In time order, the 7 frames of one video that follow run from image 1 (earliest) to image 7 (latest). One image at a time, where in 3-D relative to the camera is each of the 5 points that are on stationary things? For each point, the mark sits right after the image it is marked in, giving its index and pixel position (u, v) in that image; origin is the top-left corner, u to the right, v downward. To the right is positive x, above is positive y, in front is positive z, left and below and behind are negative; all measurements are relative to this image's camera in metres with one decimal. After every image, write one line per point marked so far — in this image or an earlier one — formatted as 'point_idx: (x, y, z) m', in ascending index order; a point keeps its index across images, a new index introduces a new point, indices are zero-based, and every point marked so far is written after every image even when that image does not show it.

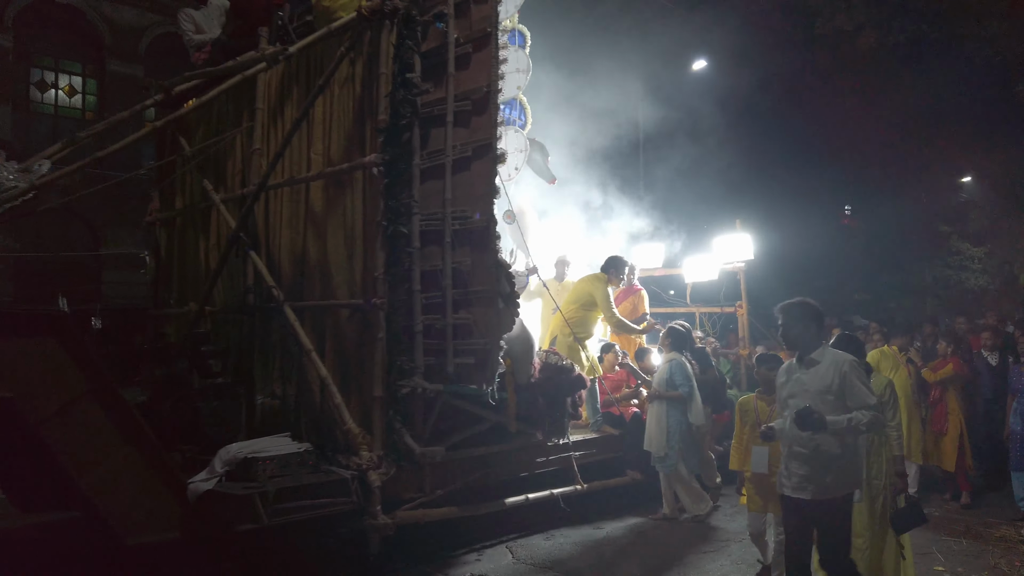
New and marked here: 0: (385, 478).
0: (-0.7, -1.1, +4.4) m
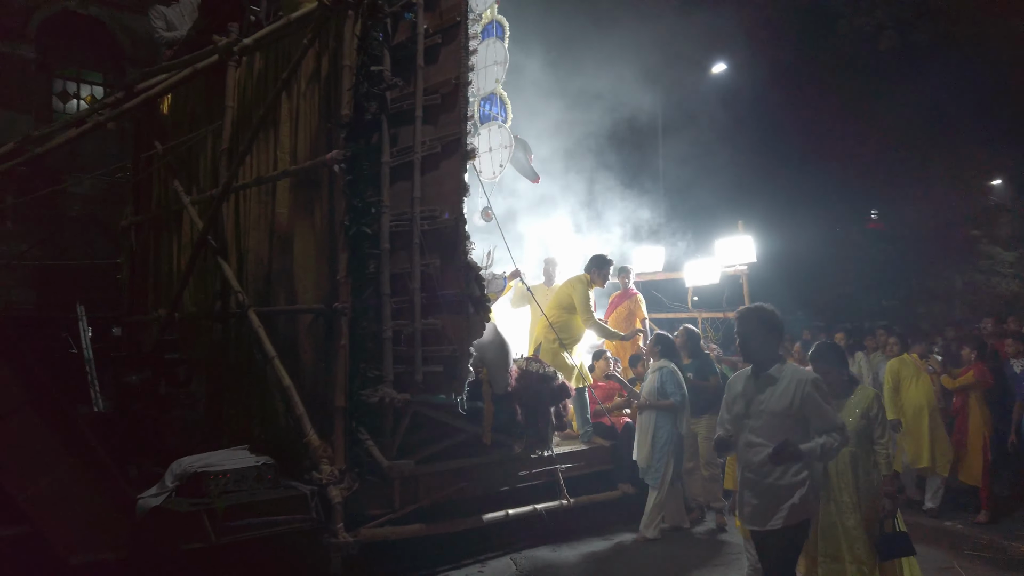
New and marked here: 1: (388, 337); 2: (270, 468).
0: (-0.9, -1.1, +4.1) m
1: (-0.7, -0.3, +4.3) m
2: (-1.3, -1.0, +4.2) m
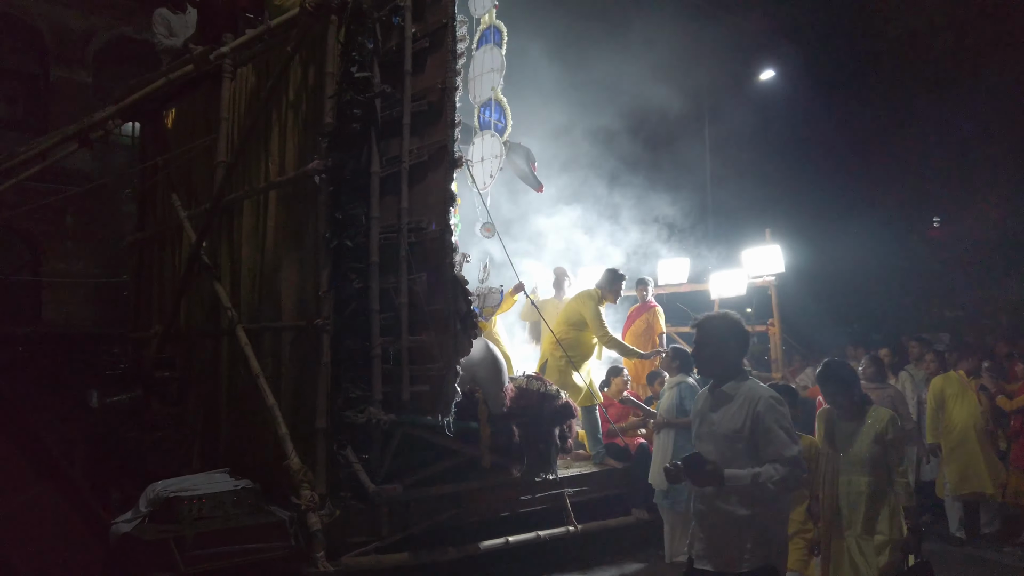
0: (-0.9, -1.2, +3.9) m
1: (-0.7, -0.4, +4.1) m
2: (-1.4, -1.1, +4.0) m
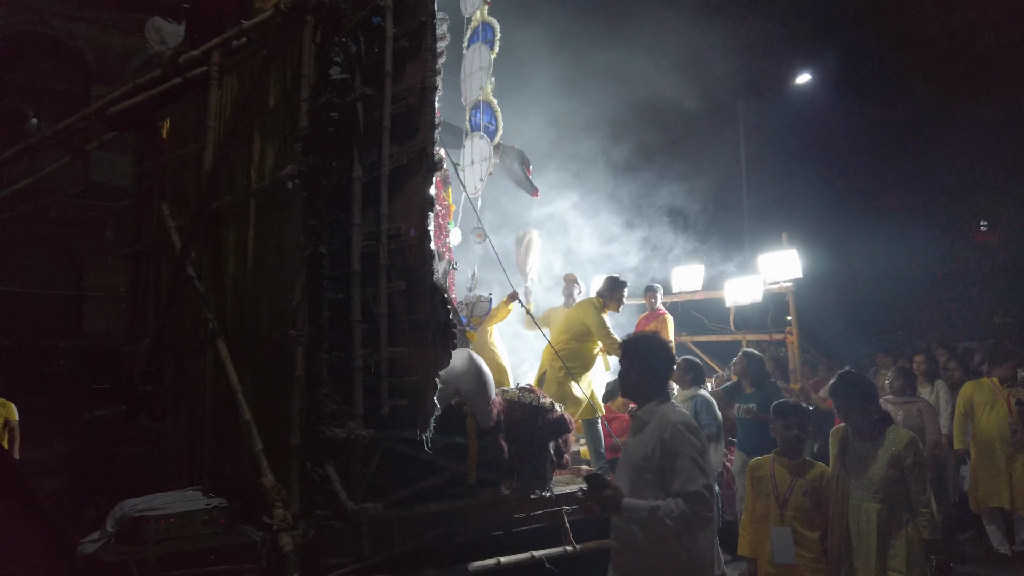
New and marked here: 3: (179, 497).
0: (-1.0, -1.2, +3.7) m
1: (-0.8, -0.4, +3.9) m
2: (-1.4, -1.1, +3.9) m
3: (-1.7, -1.0, +3.9) m
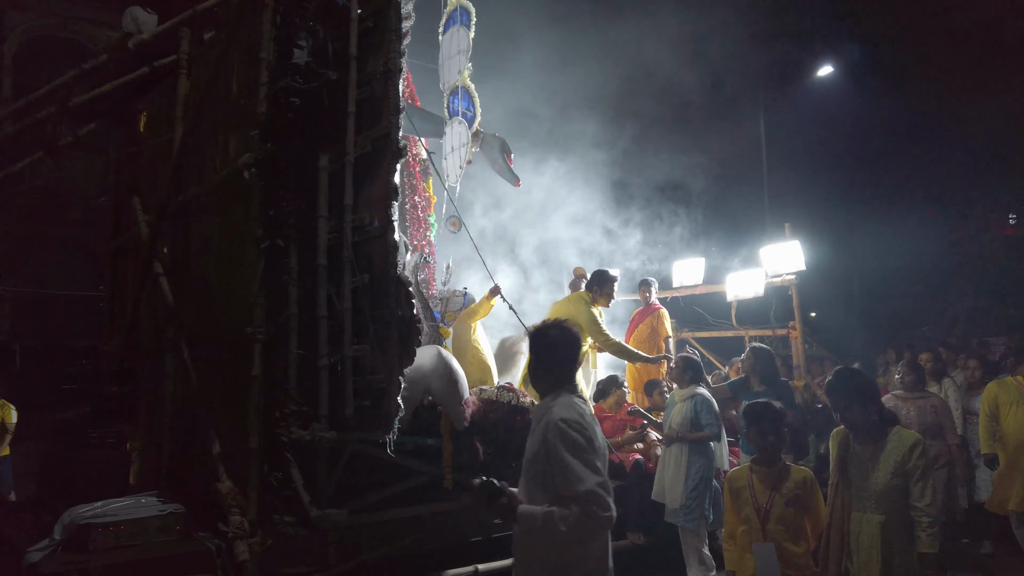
0: (-1.1, -1.2, +3.5) m
1: (-0.9, -0.4, +3.7) m
2: (-1.6, -1.1, +3.7) m
3: (-1.8, -1.0, +3.7) m
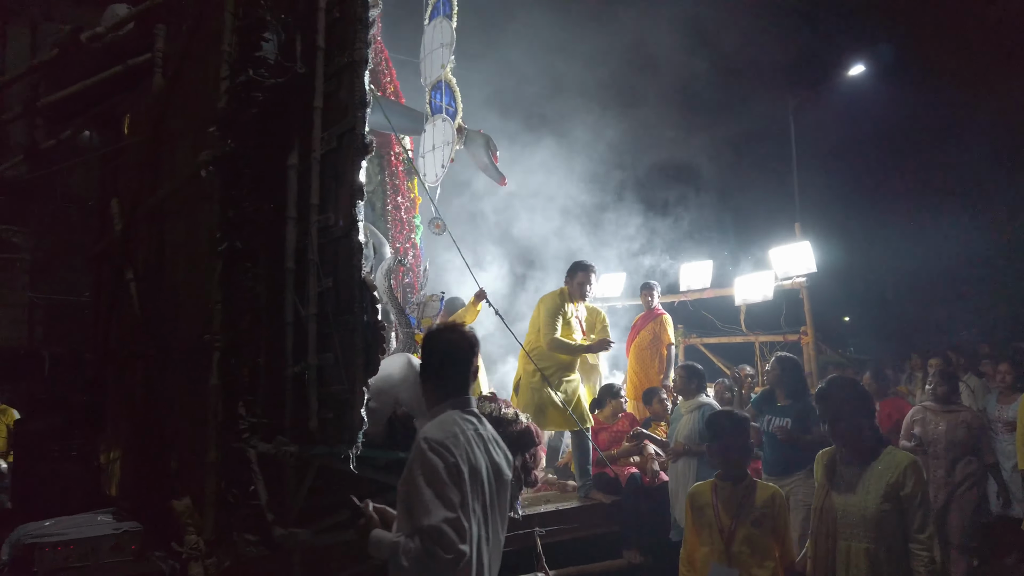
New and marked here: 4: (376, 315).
0: (-1.3, -1.2, +3.3) m
1: (-1.1, -0.4, +3.5) m
2: (-1.7, -1.1, +3.5) m
3: (-1.9, -1.0, +3.5) m
4: (-0.6, -0.1, +3.5) m
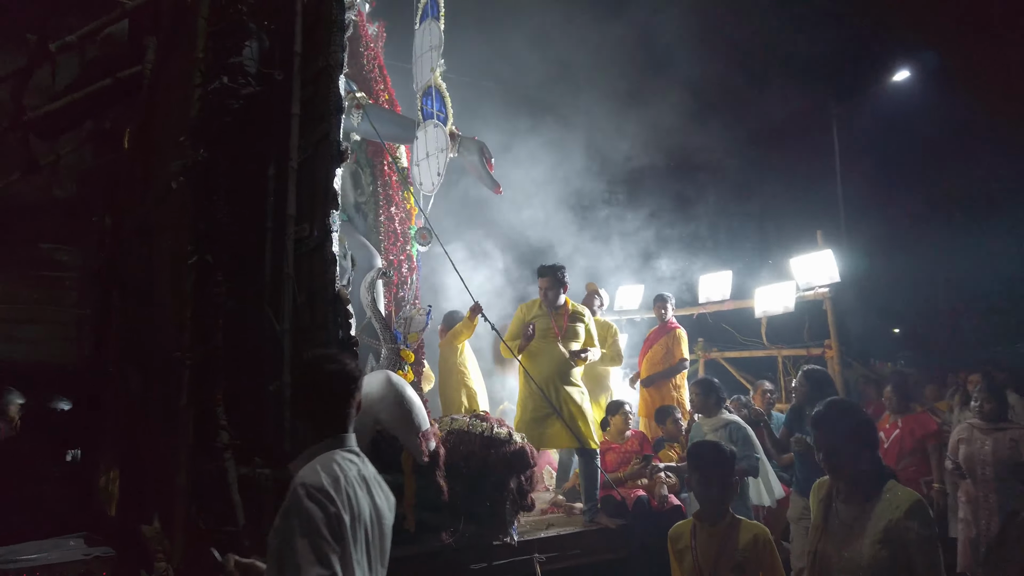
0: (-1.3, -1.3, +3.2) m
1: (-1.1, -0.5, +3.4) m
2: (-1.7, -1.2, +3.4) m
3: (-2.0, -1.1, +3.4) m
4: (-0.7, -0.2, +3.3) m
